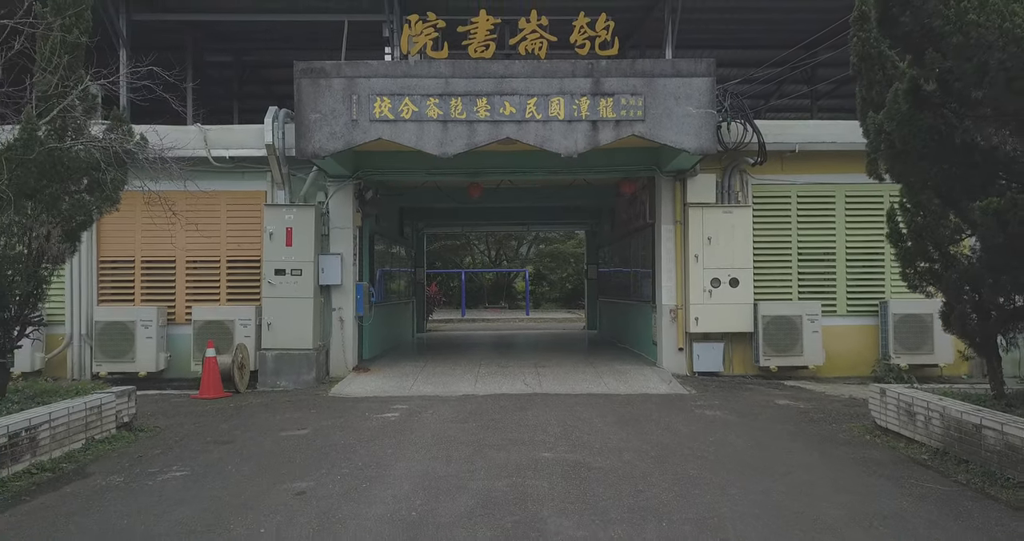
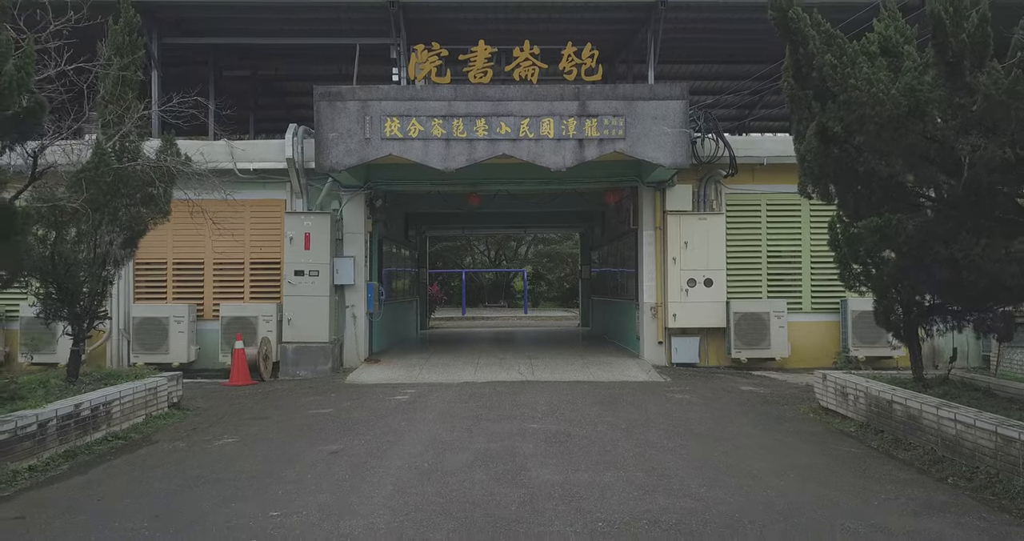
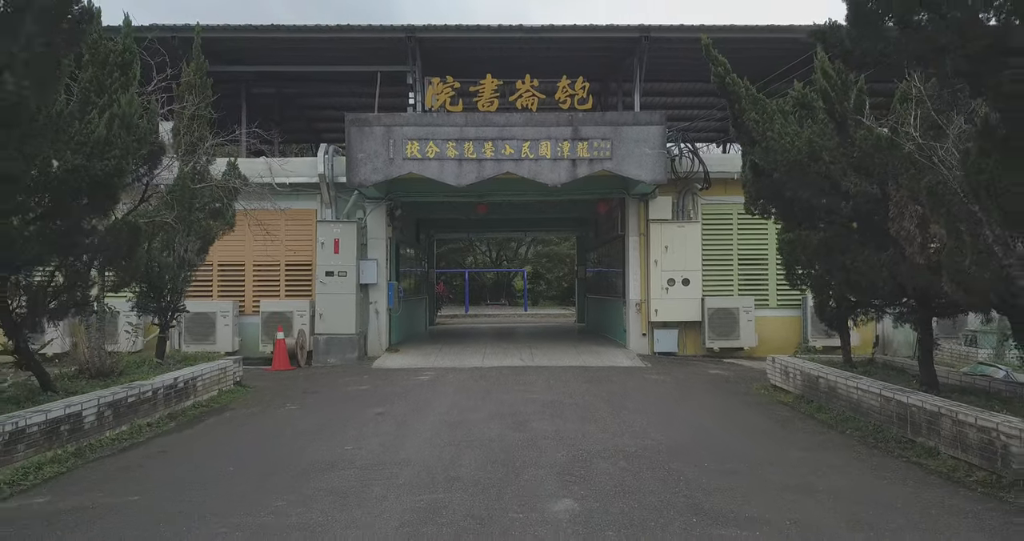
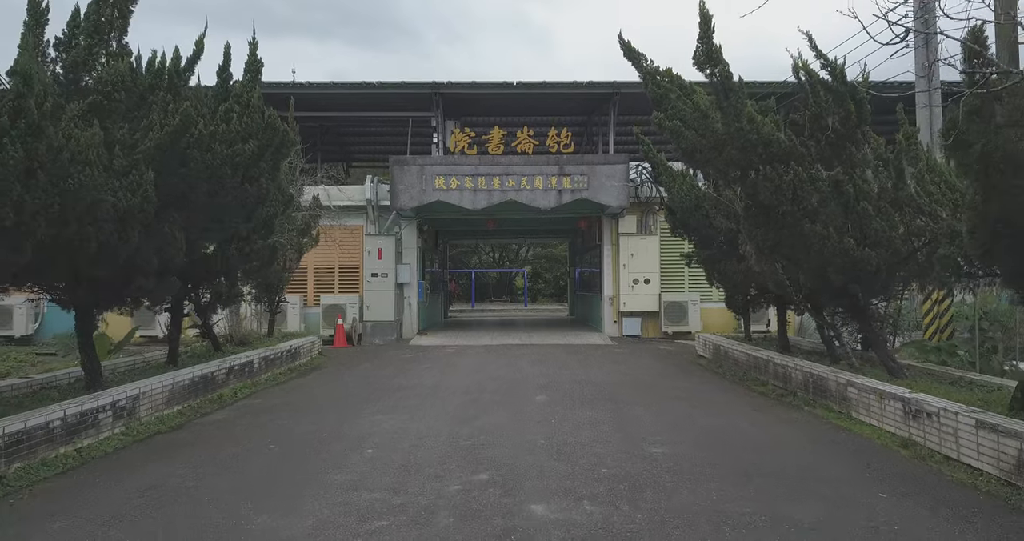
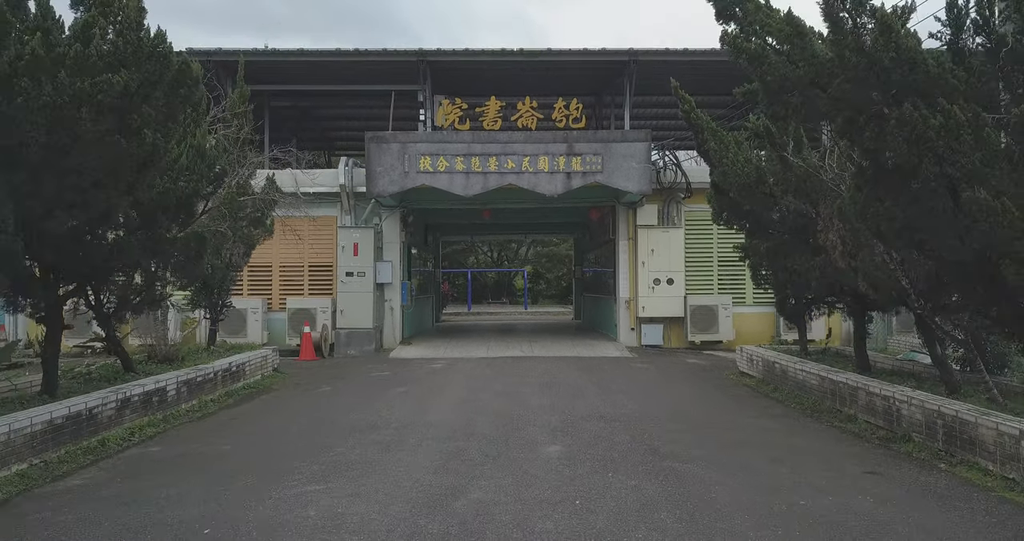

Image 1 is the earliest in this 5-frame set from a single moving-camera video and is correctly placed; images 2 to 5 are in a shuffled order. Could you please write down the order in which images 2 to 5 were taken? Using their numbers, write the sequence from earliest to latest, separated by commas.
2, 3, 5, 4
